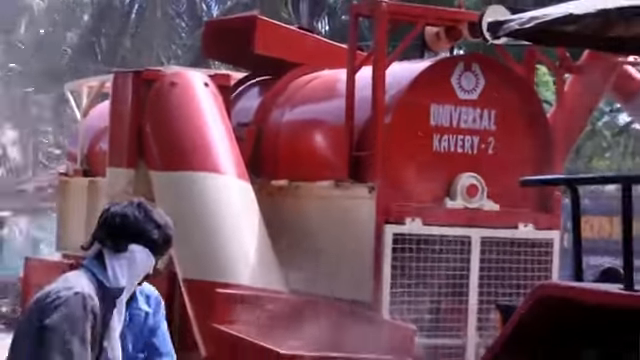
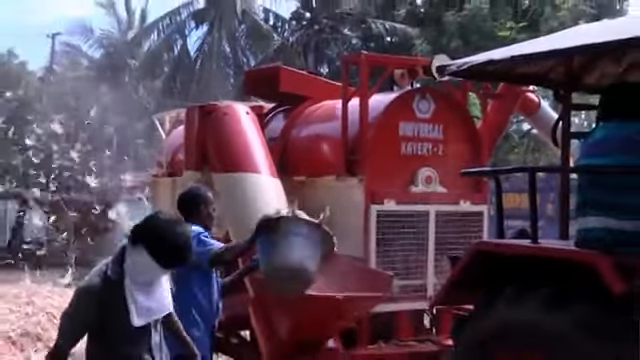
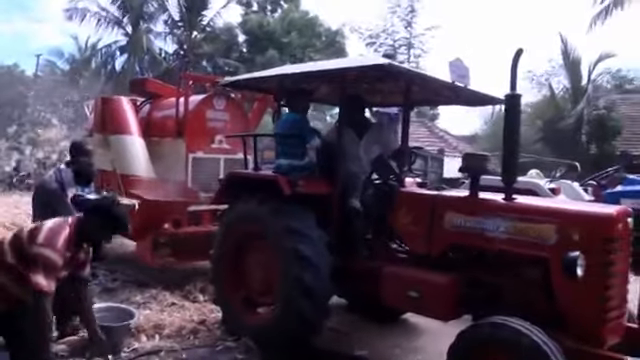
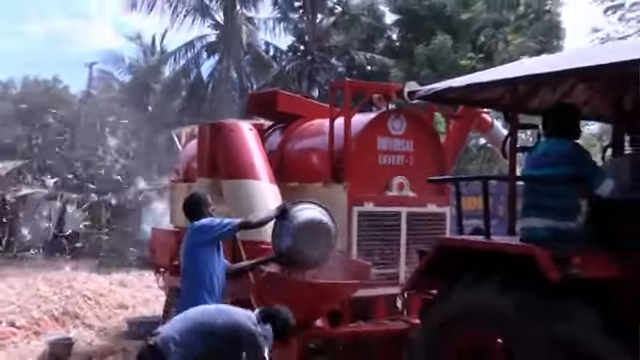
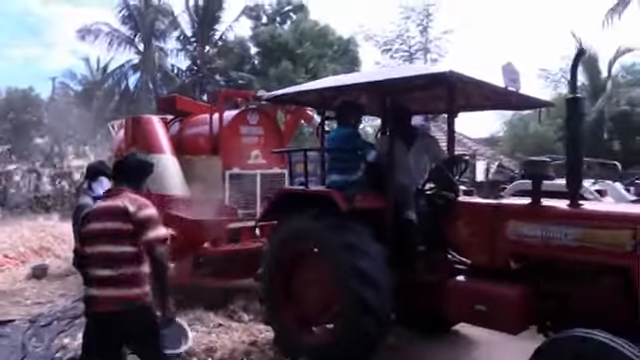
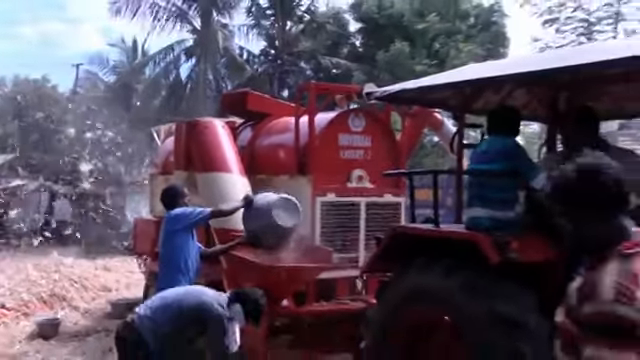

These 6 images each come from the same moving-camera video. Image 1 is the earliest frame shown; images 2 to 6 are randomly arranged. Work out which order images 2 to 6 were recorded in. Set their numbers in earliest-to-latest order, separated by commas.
2, 4, 6, 5, 3
